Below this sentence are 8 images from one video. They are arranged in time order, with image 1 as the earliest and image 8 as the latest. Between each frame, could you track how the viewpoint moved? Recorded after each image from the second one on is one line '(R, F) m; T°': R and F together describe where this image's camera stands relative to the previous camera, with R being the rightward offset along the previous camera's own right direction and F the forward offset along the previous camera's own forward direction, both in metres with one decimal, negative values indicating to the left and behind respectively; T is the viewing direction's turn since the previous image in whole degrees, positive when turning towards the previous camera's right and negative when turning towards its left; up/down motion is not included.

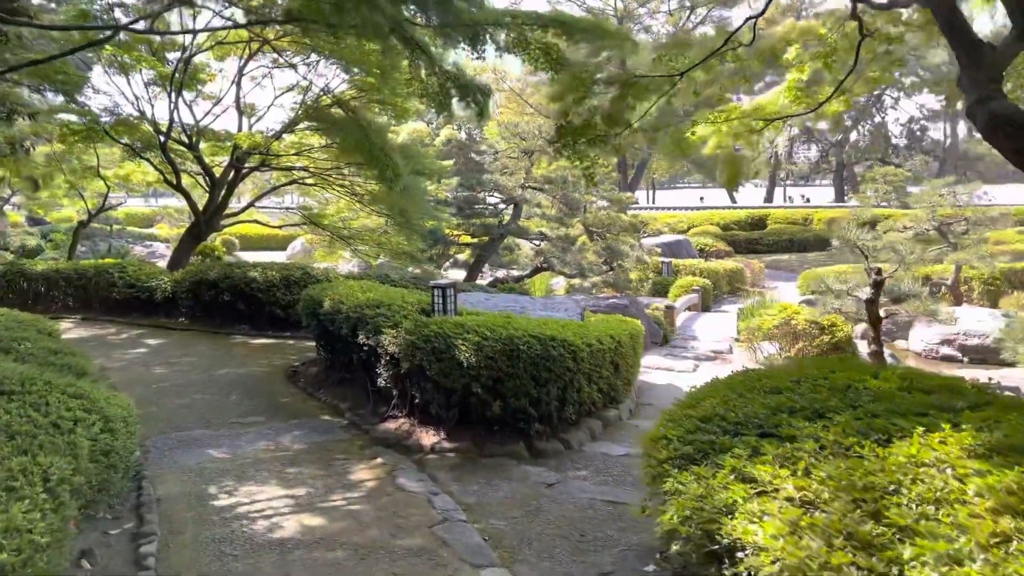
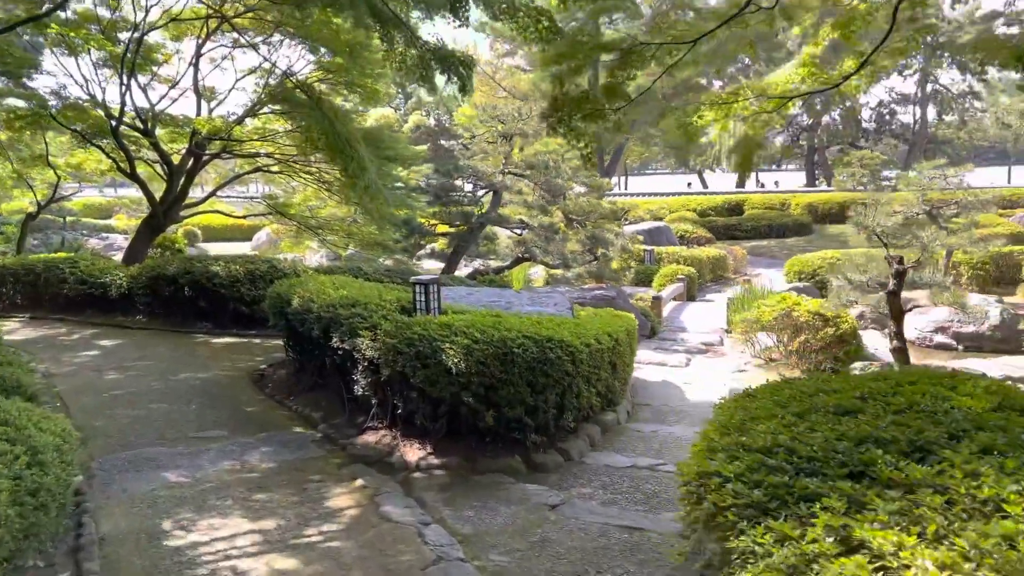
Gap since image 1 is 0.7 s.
(-0.1, +0.5) m; +2°
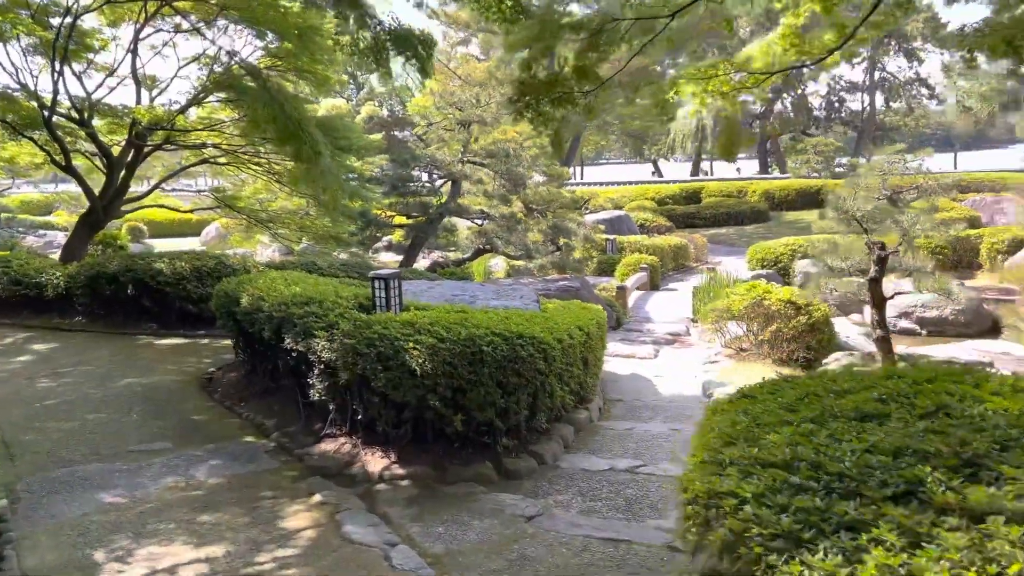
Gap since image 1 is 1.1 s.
(-0.1, +0.3) m; +3°
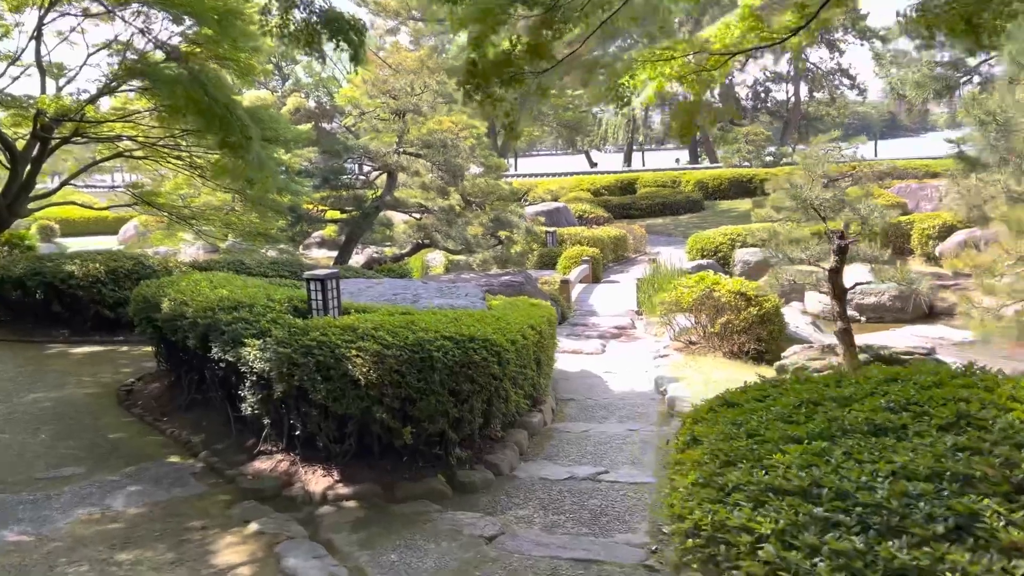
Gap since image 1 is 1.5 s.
(-0.1, +0.3) m; +5°
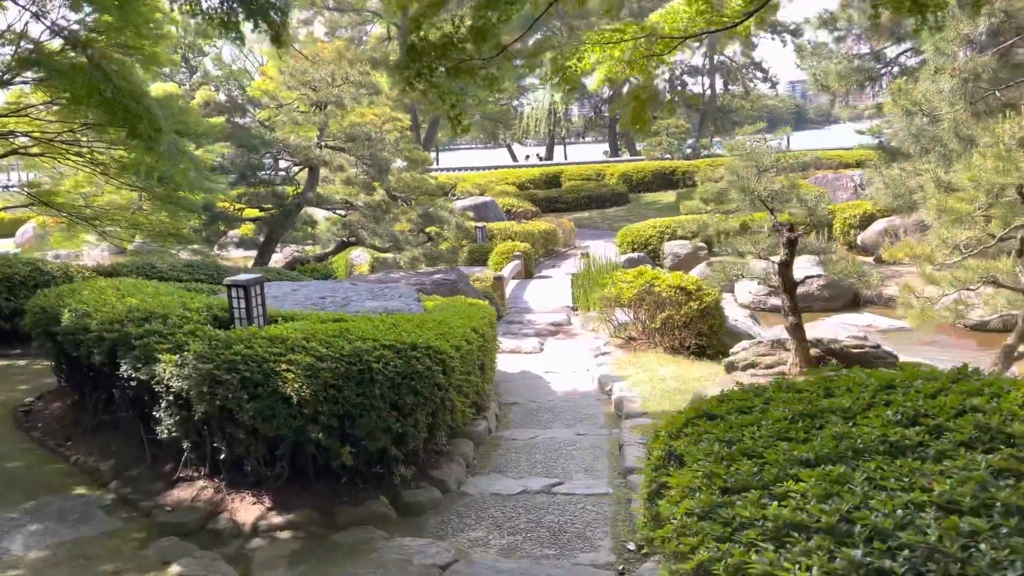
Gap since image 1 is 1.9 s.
(-0.1, +0.3) m; +6°
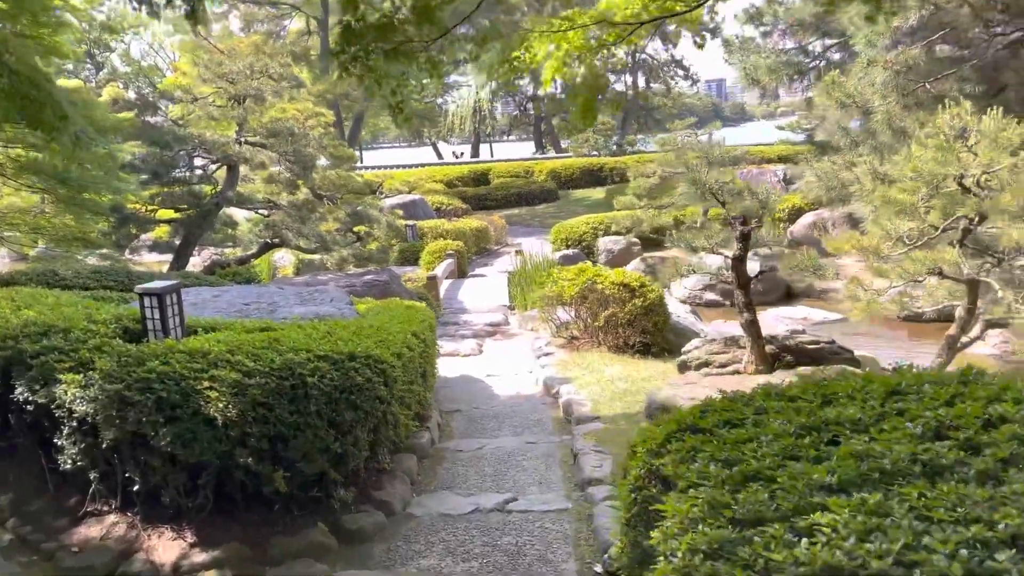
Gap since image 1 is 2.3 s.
(-0.1, +0.3) m; +5°
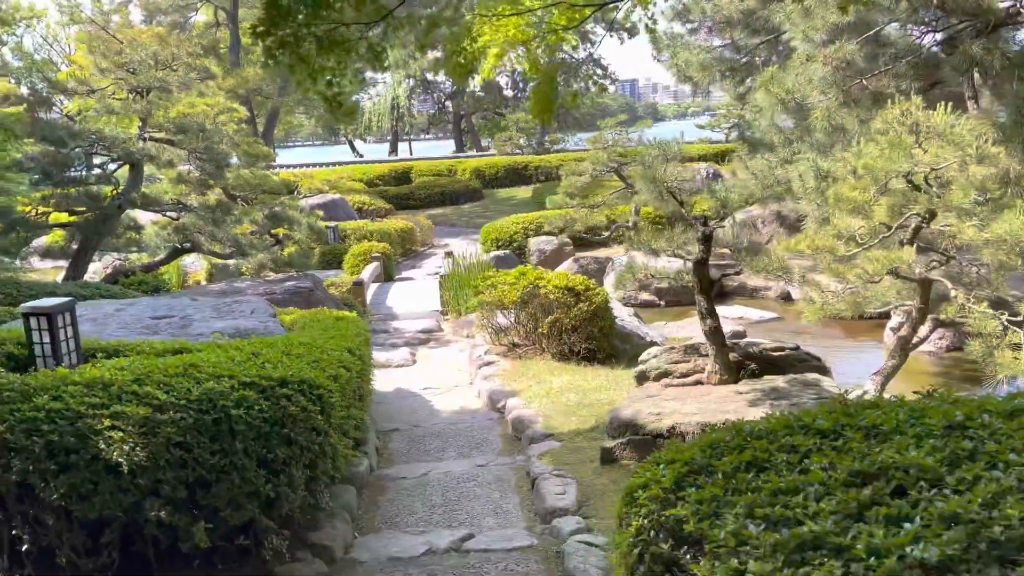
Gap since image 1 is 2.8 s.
(-0.1, +0.4) m; +6°
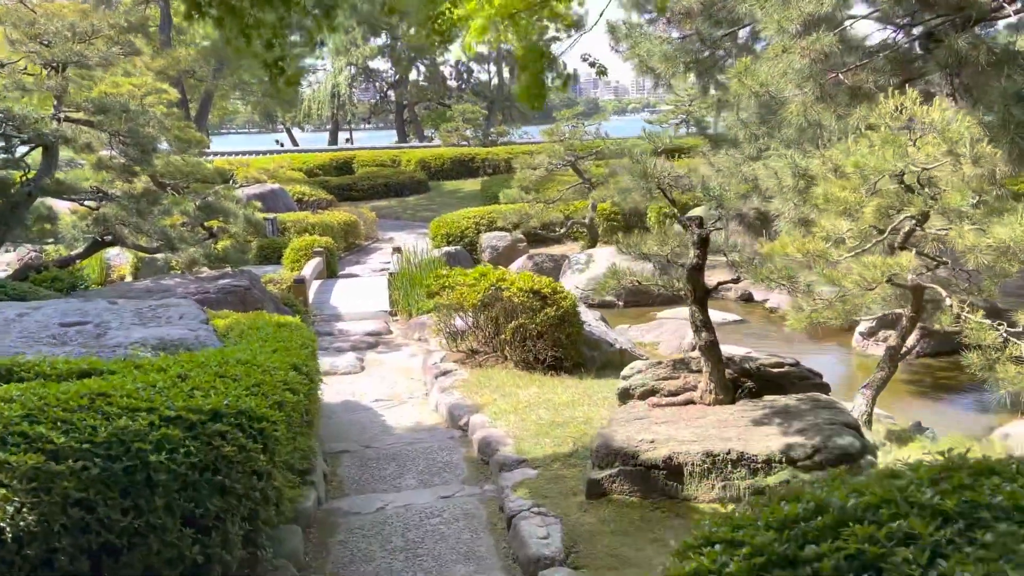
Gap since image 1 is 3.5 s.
(-0.1, +0.5) m; +4°
